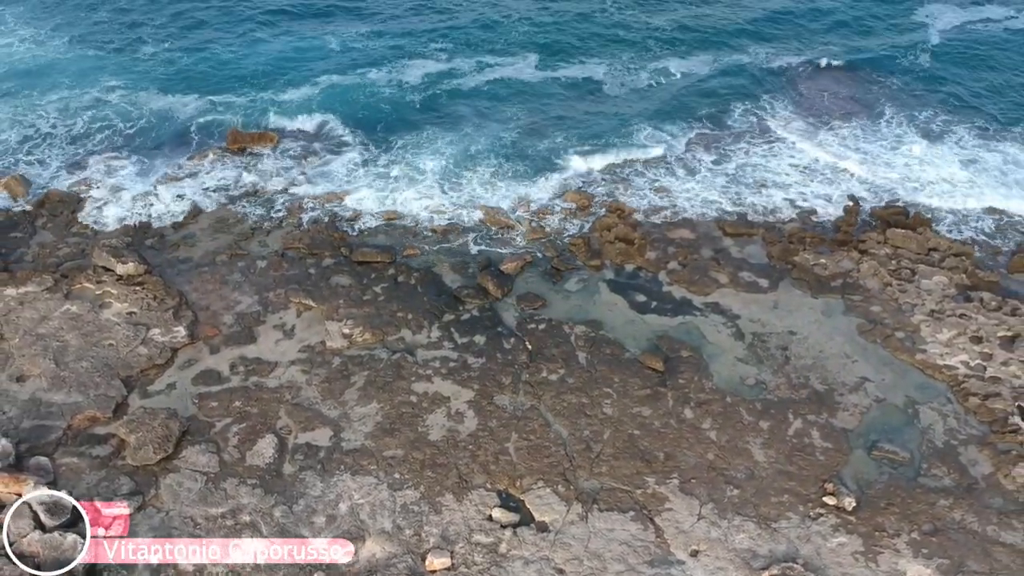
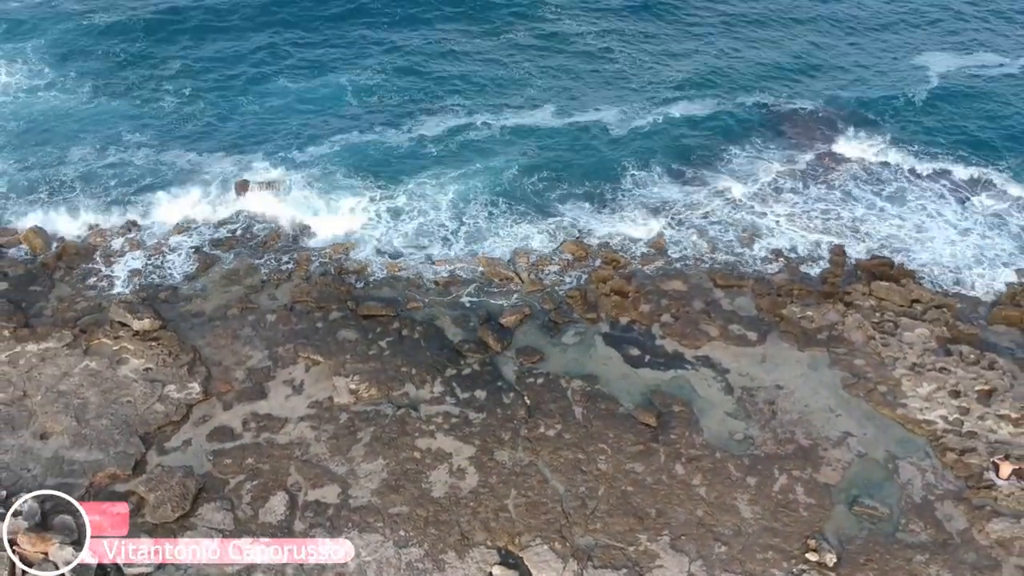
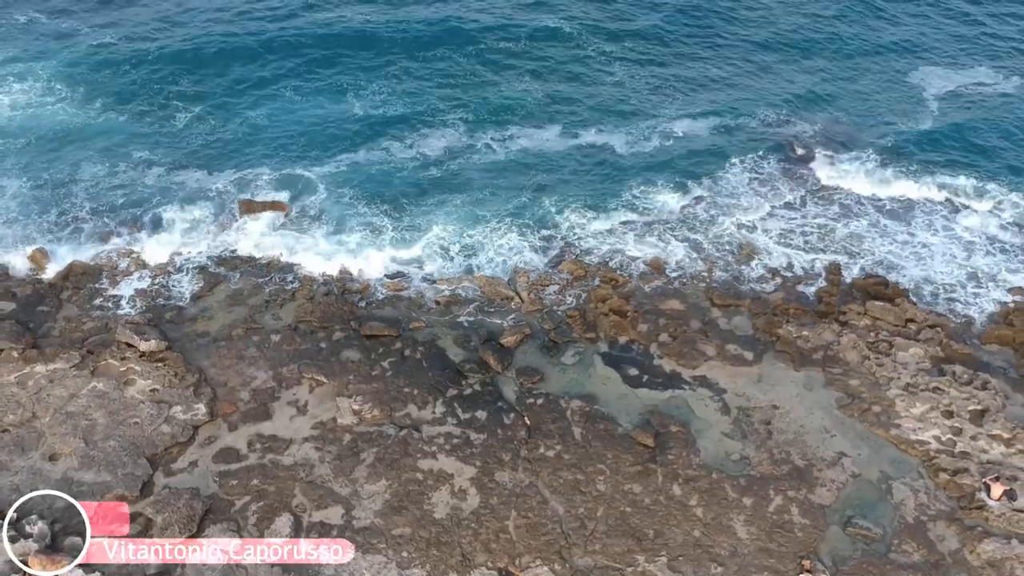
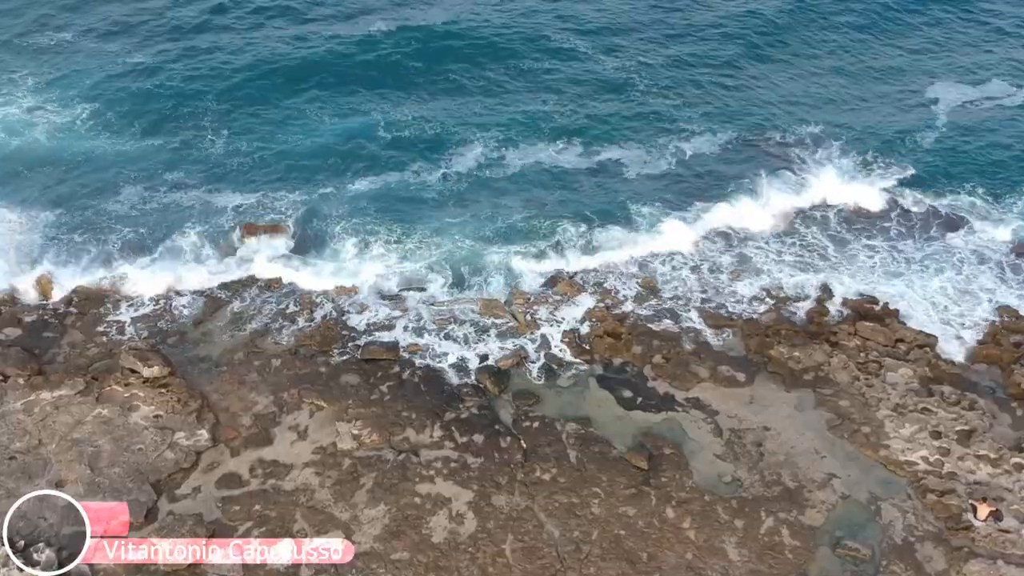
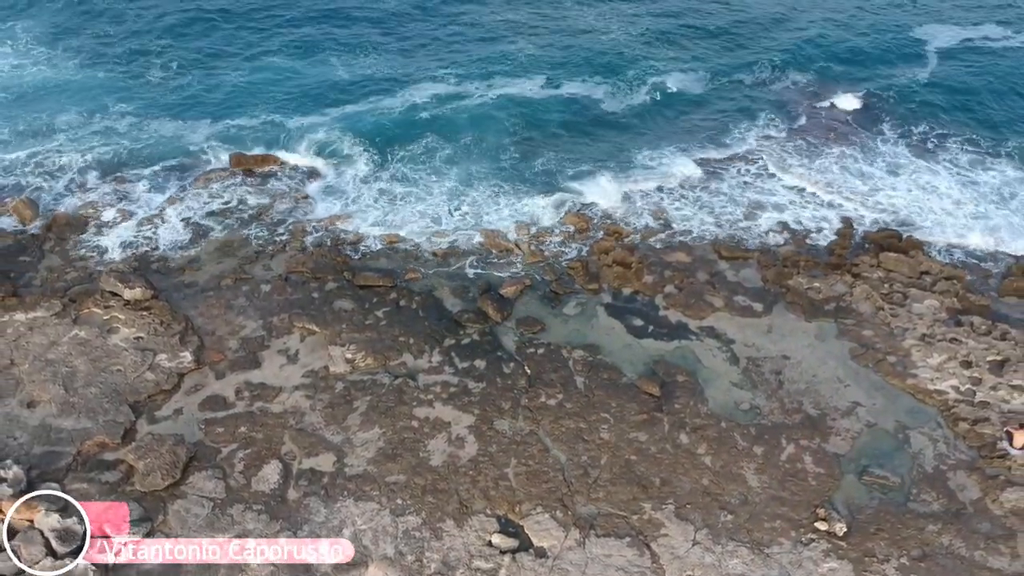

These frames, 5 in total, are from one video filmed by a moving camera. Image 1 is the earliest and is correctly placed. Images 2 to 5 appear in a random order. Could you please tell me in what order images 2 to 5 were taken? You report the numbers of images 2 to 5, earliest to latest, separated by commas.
5, 2, 3, 4
